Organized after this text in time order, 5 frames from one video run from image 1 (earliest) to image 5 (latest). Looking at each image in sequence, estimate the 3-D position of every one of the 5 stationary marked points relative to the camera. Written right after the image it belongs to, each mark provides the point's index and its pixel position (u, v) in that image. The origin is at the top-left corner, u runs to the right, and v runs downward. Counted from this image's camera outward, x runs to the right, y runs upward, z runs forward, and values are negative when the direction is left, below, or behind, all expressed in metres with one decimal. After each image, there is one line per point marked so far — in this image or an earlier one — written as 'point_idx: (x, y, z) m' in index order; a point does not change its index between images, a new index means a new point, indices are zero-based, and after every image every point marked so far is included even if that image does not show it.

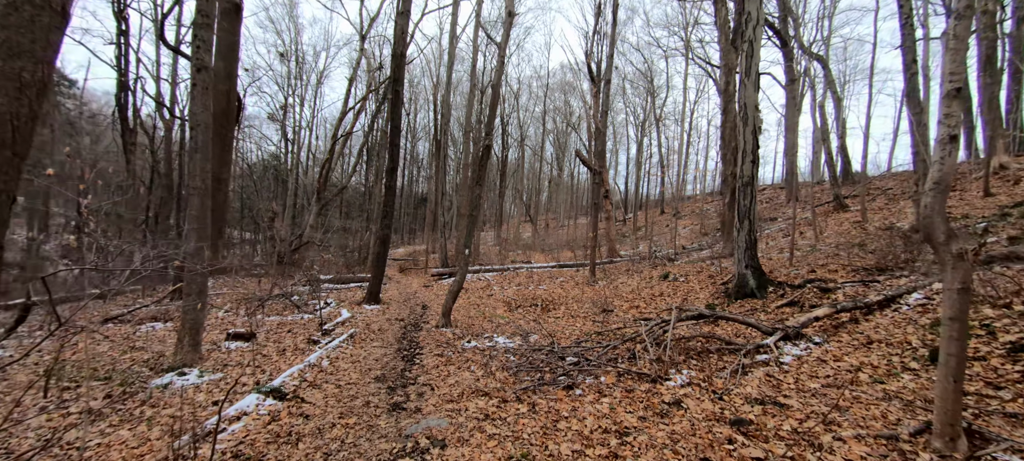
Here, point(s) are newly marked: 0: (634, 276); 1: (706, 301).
0: (+4.0, -1.5, +12.3) m
1: (+4.3, -1.6, +8.3) m
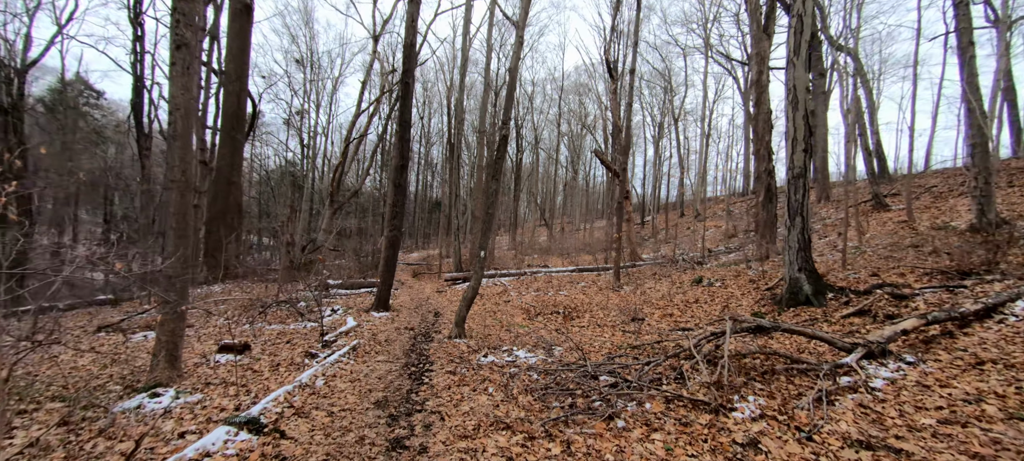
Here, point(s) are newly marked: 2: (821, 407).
0: (+4.6, -1.6, +11.3) m
1: (+4.7, -1.5, +7.3) m
2: (+2.9, -1.7, +3.5) m
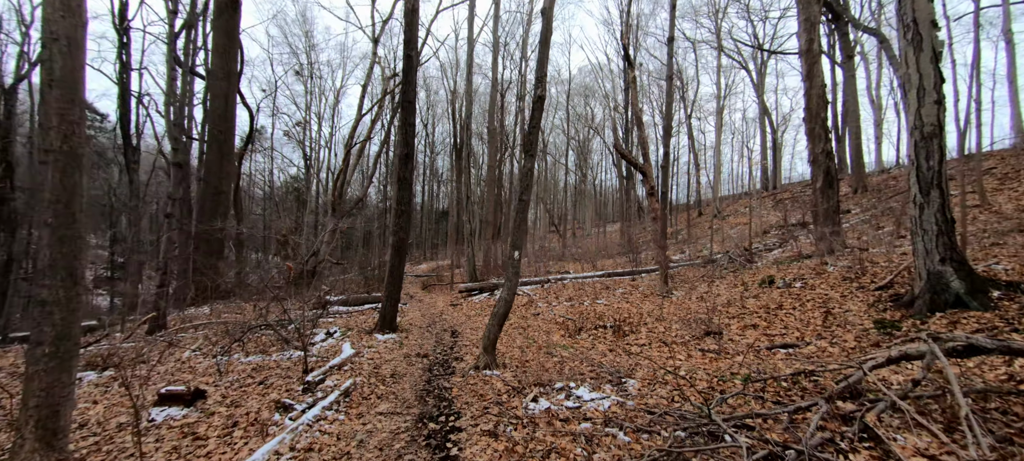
0: (+5.3, -1.4, +9.6) m
1: (+5.3, -1.3, +5.6) m
2: (+3.5, -1.4, +1.8) m
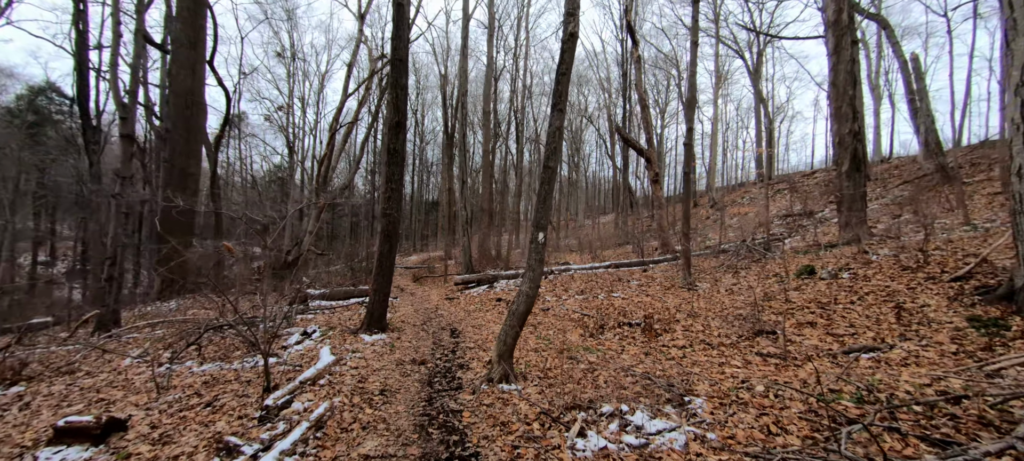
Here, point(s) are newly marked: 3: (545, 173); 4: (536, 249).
0: (+5.4, -1.0, +8.7) m
1: (+5.6, -1.0, +4.7) m
2: (+3.8, -1.2, +0.8) m
3: (+0.3, +0.6, +3.9) m
4: (+0.3, -0.2, +4.0) m
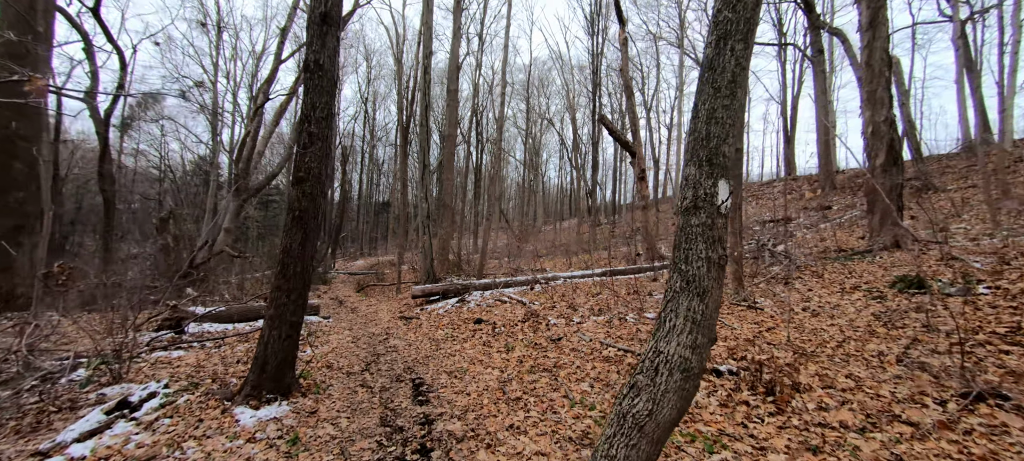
0: (+5.2, -1.0, +6.6) m
1: (+5.9, -0.9, +2.7) m
2: (+4.6, -1.0, -1.4) m
3: (+0.8, +0.8, +1.3) m
4: (+0.7, 0.0, +1.4) m
